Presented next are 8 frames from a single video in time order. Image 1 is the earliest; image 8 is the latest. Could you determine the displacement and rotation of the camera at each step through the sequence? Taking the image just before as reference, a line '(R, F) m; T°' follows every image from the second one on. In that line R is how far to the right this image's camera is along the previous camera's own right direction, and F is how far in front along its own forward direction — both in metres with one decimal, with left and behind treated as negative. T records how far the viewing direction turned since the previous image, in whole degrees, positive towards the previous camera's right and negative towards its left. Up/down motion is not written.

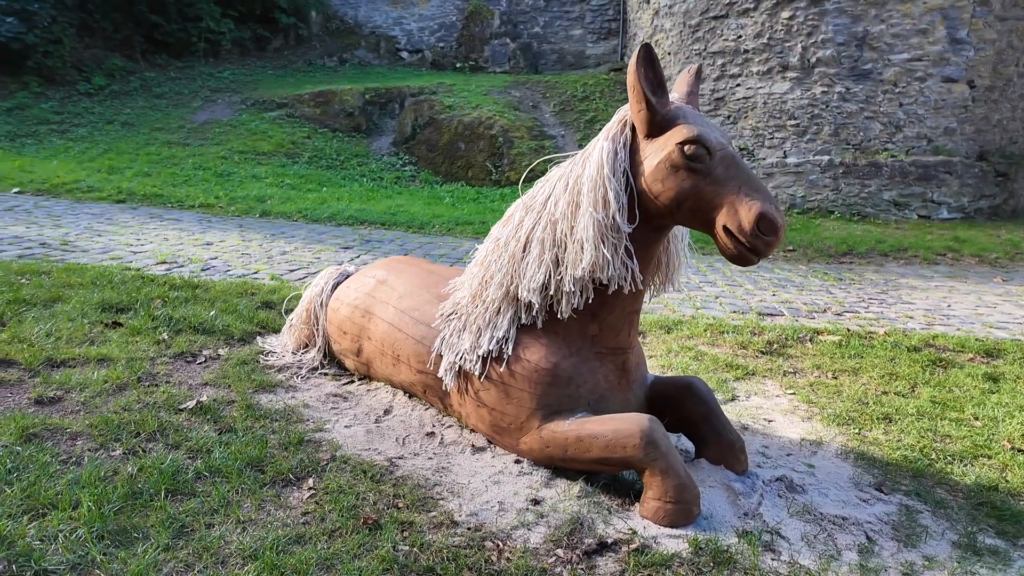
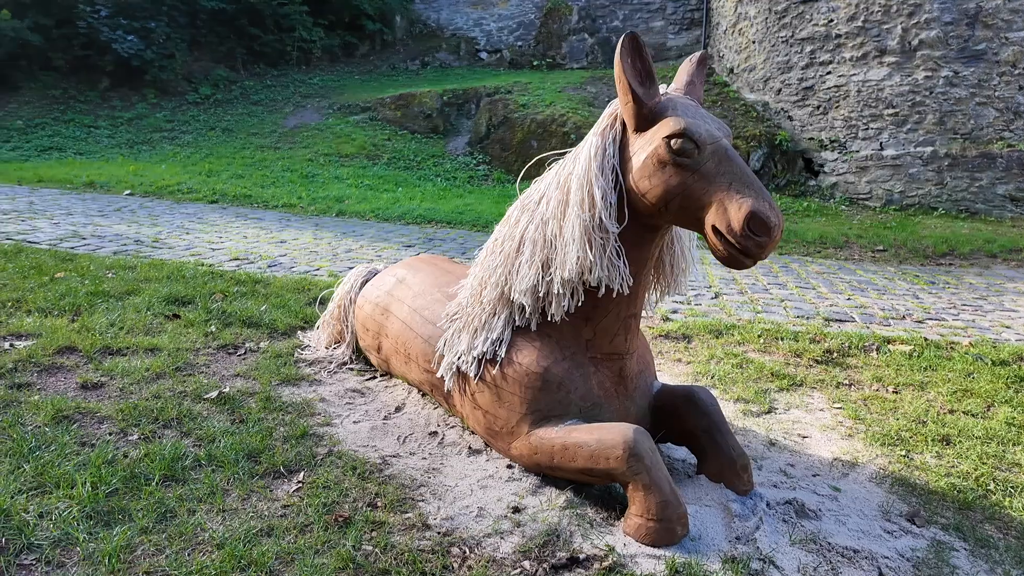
(+0.3, +0.1) m; -8°
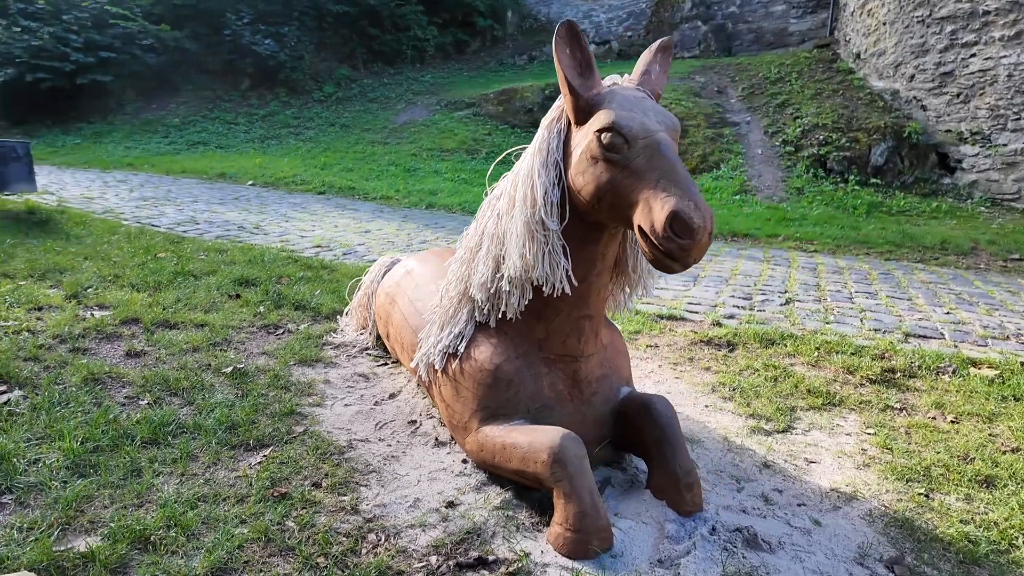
(+0.5, +0.1) m; -11°
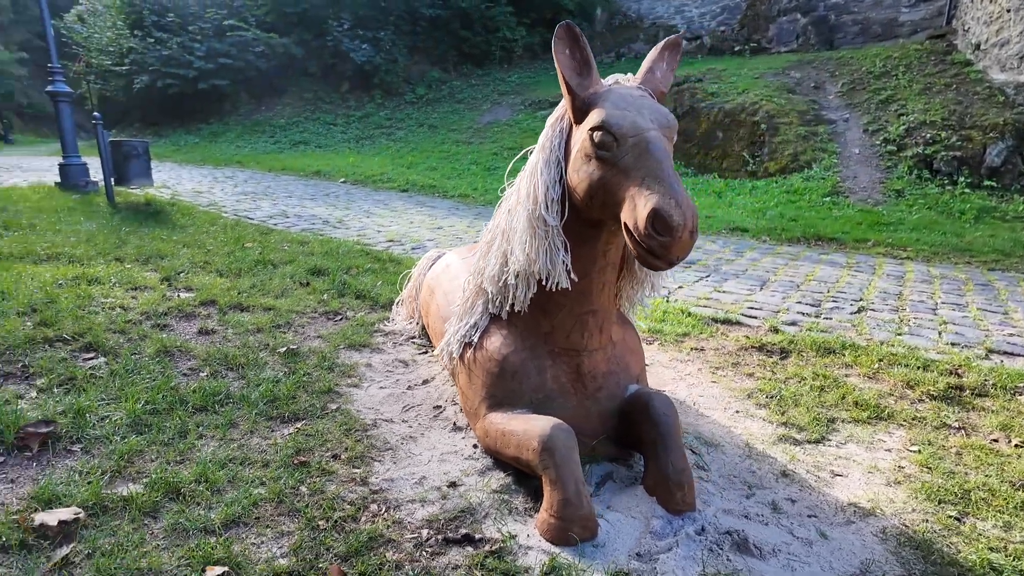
(+0.3, -0.1) m; -8°
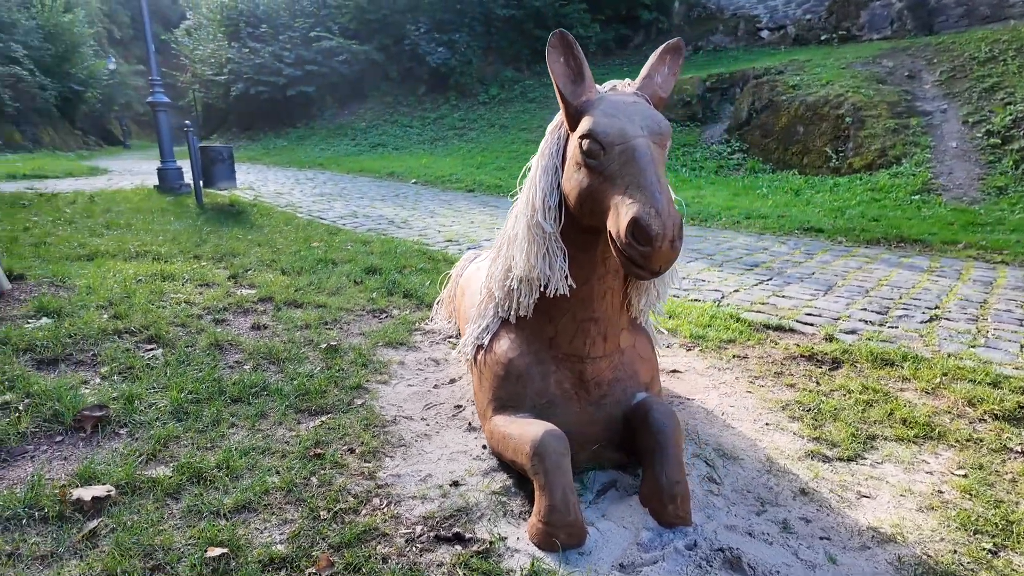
(+0.3, 0.0) m; -7°
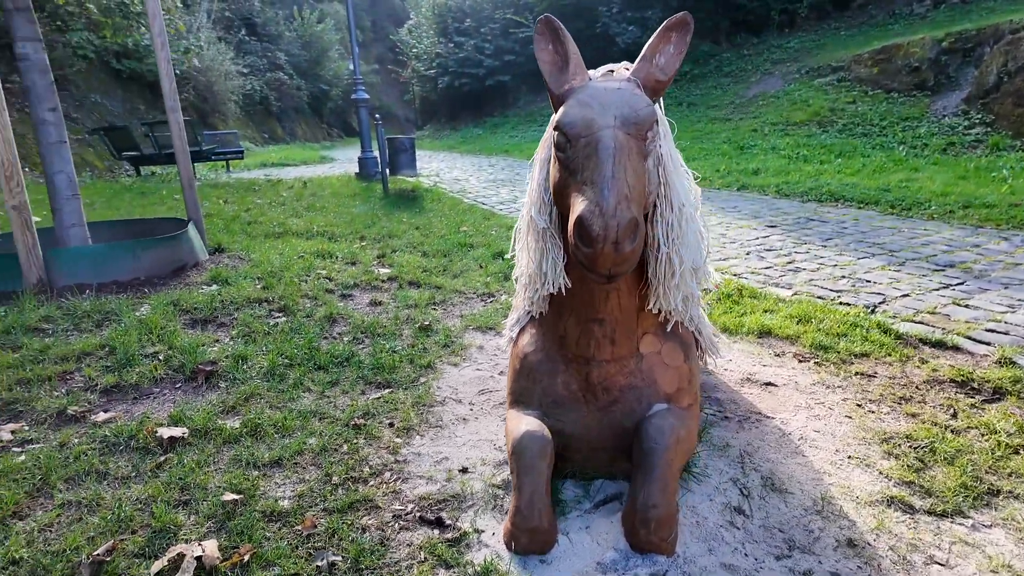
(+0.6, +0.1) m; -19°
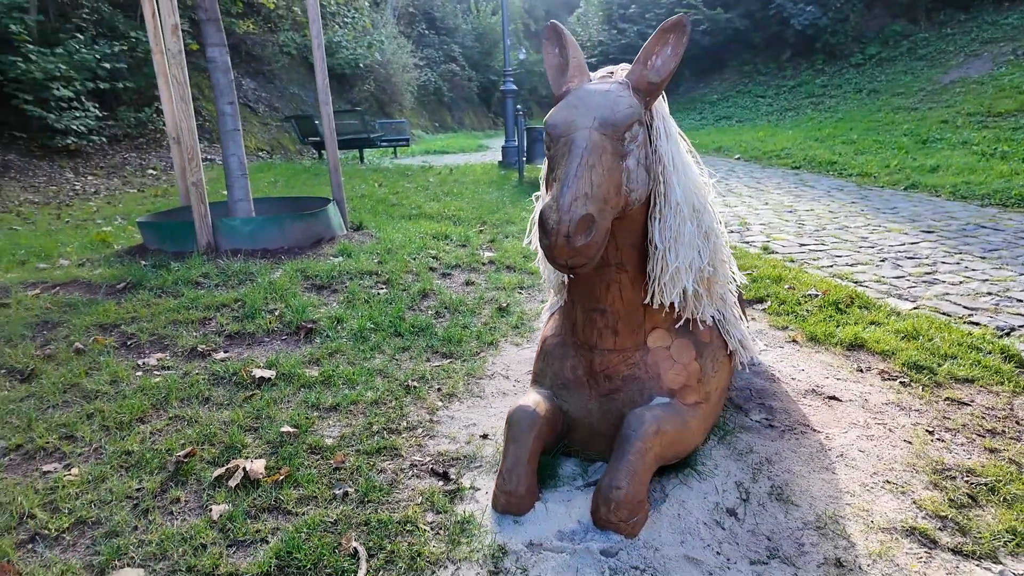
(+0.5, -0.1) m; -15°
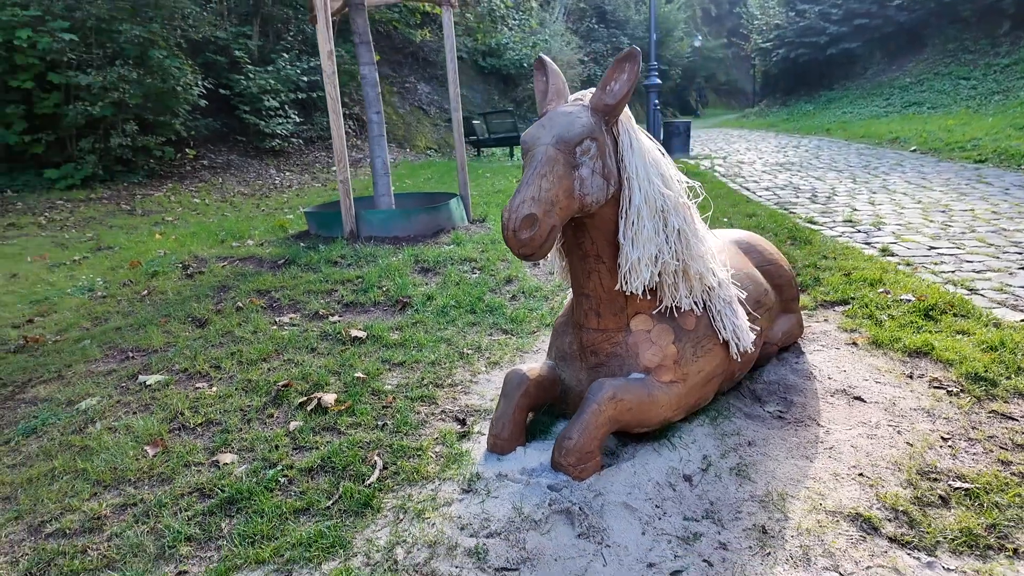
(+0.6, -0.3) m; -16°
